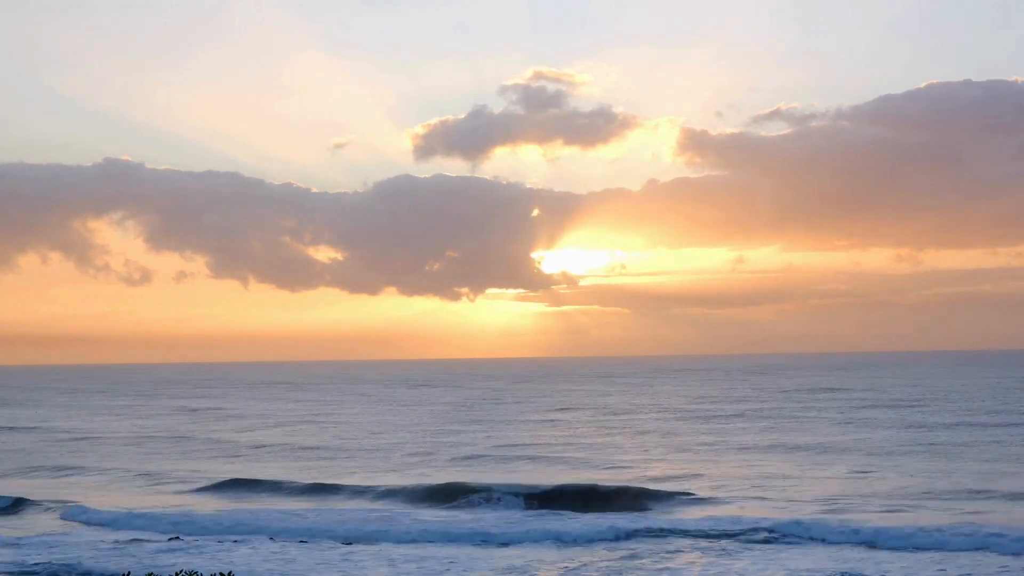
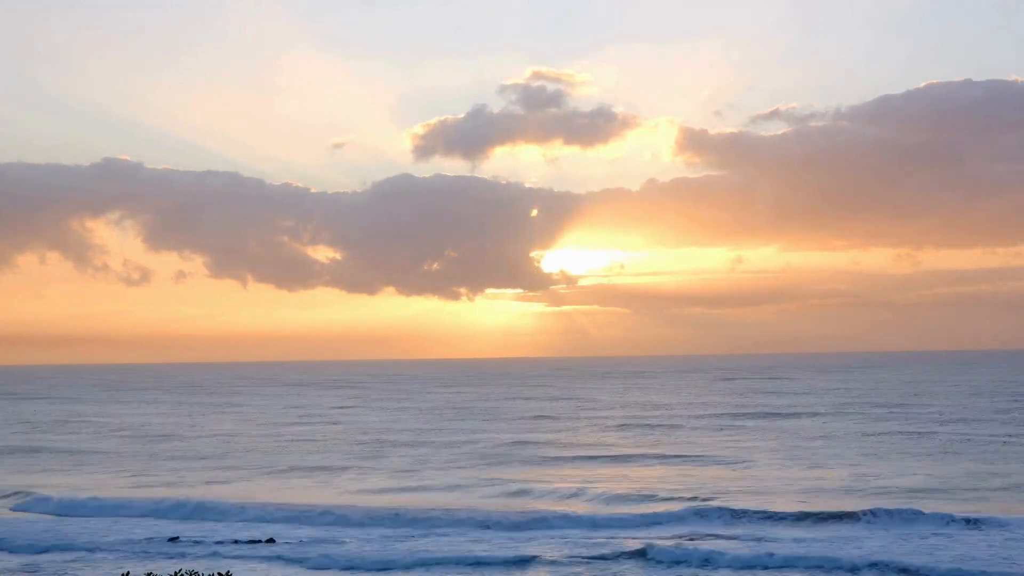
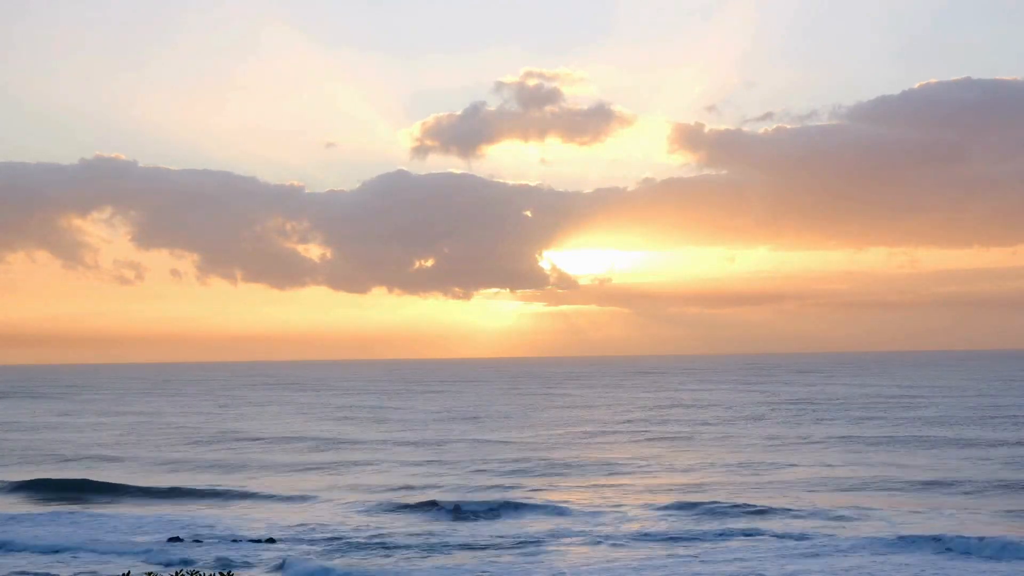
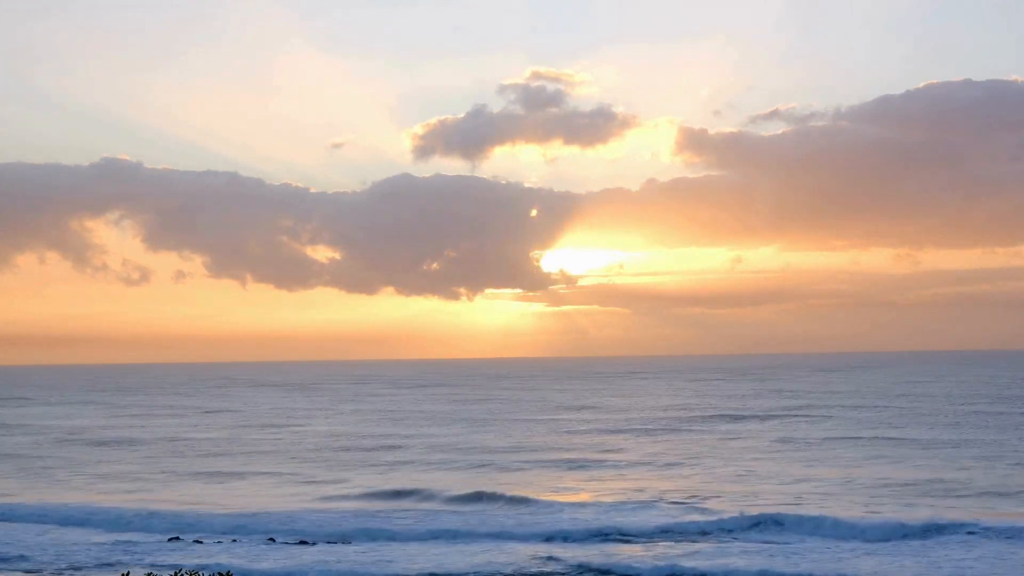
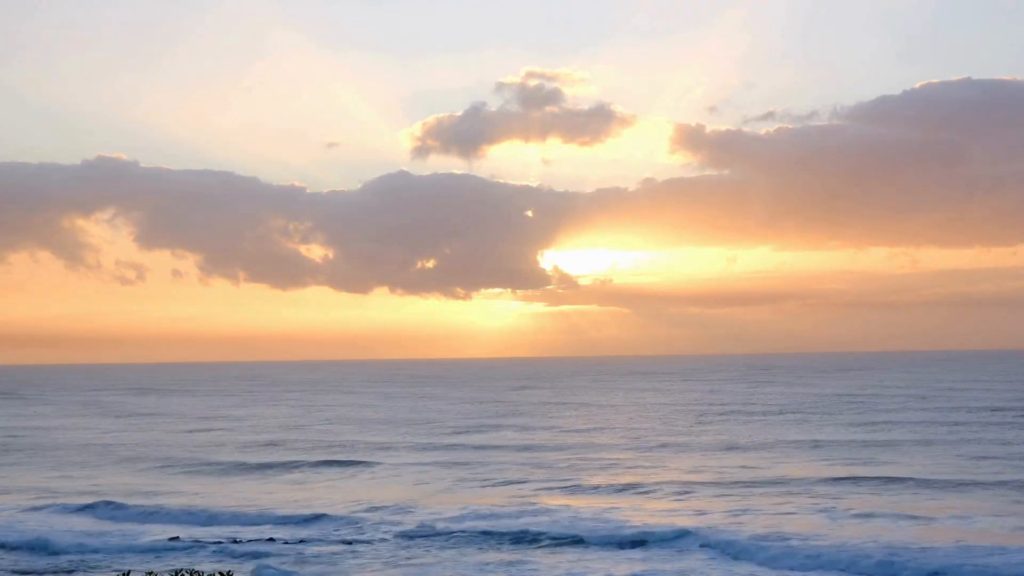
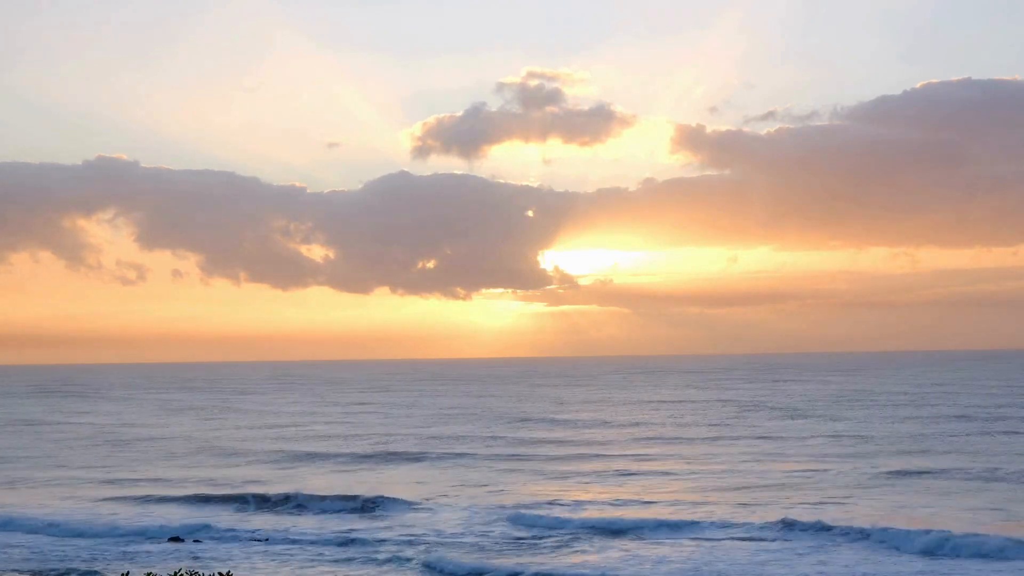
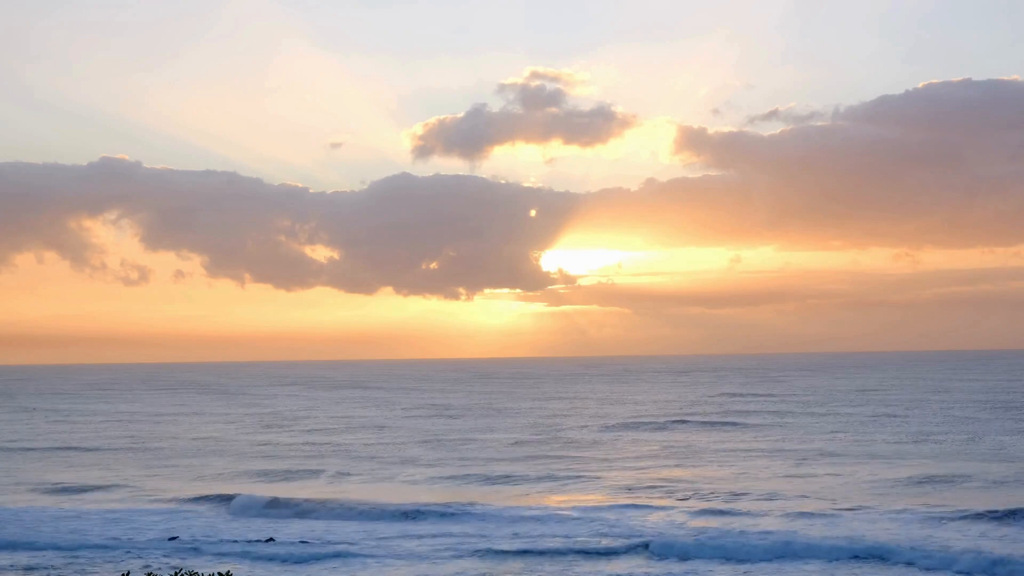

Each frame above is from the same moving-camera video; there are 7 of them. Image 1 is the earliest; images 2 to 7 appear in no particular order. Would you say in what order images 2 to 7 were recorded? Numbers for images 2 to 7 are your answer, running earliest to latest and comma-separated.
2, 4, 7, 6, 5, 3
